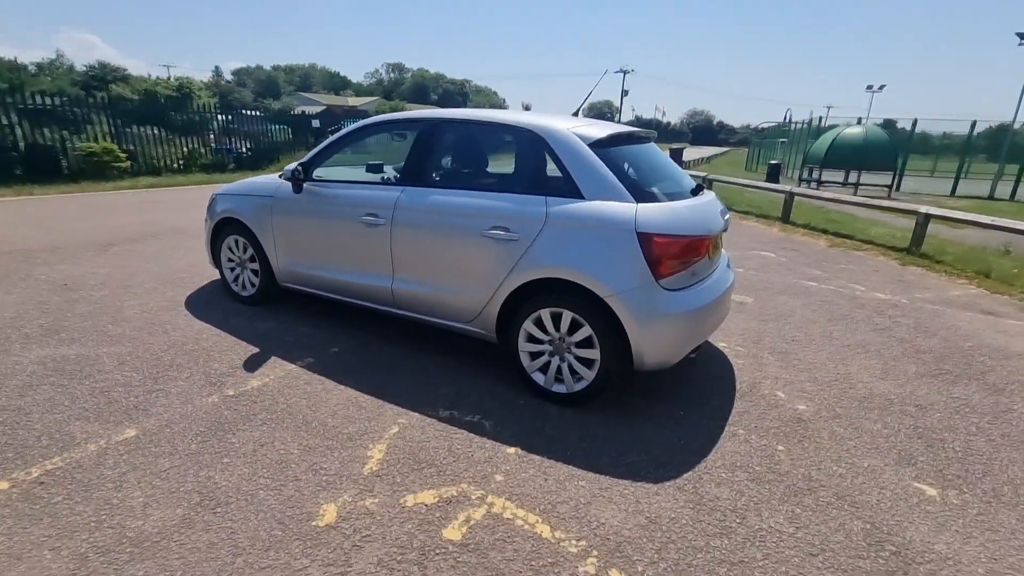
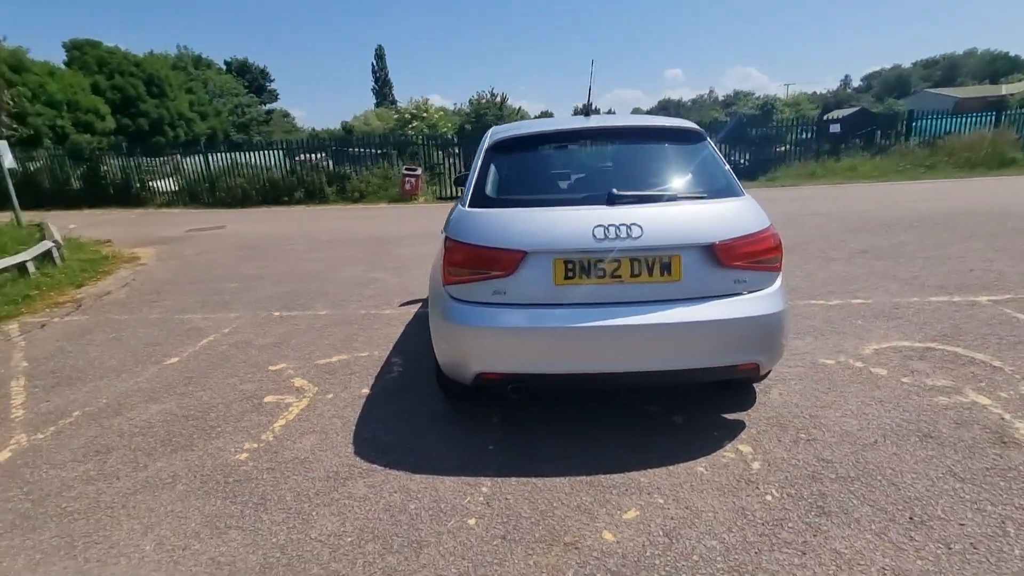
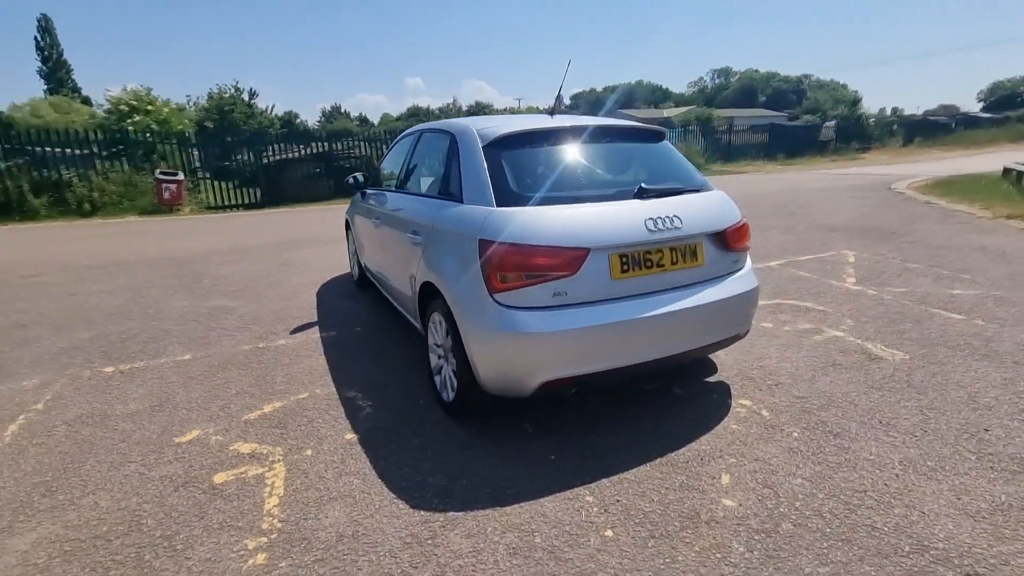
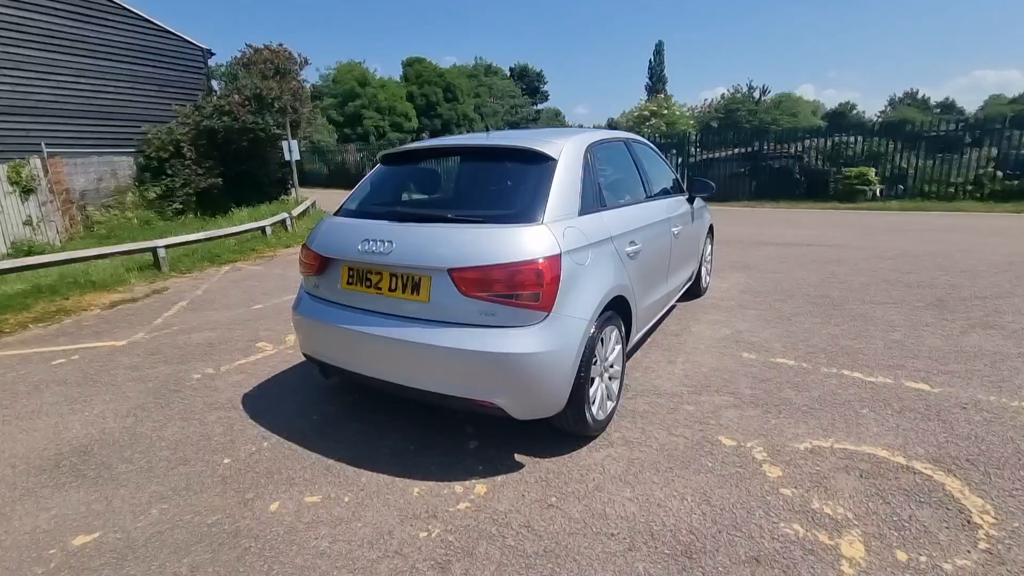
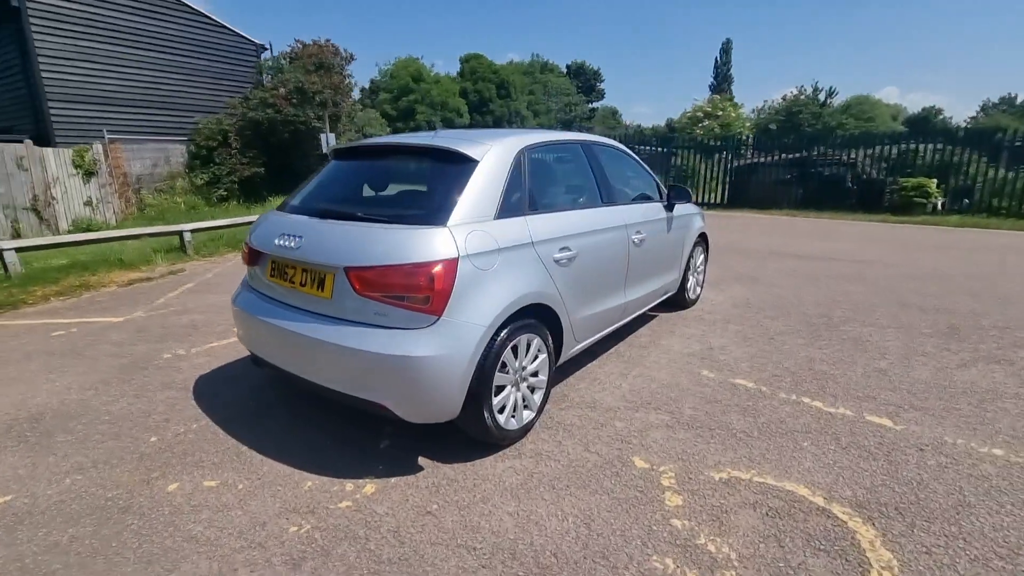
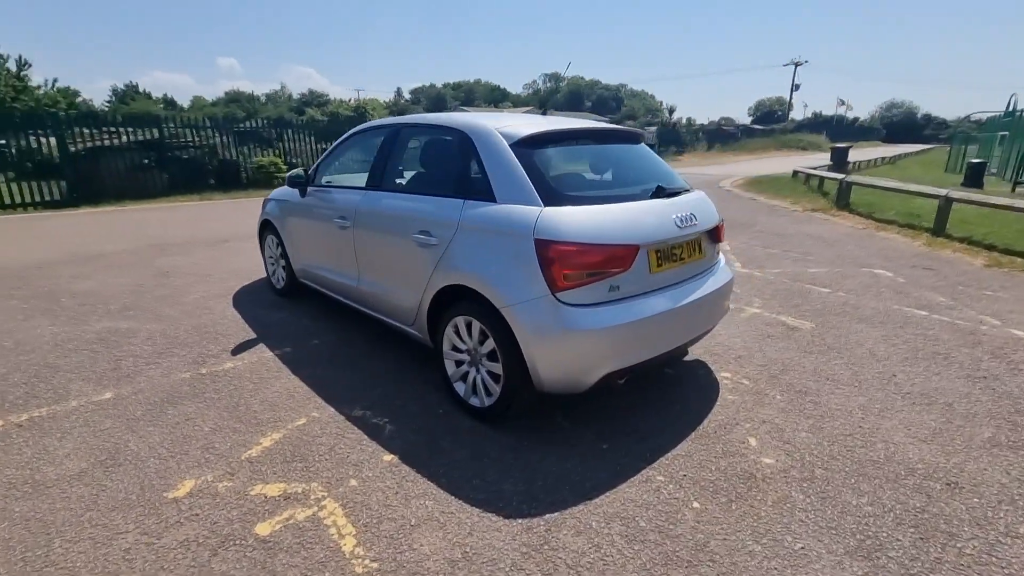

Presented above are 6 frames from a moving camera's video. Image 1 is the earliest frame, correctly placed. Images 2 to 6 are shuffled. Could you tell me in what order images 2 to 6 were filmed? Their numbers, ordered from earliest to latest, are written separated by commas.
6, 3, 2, 4, 5
